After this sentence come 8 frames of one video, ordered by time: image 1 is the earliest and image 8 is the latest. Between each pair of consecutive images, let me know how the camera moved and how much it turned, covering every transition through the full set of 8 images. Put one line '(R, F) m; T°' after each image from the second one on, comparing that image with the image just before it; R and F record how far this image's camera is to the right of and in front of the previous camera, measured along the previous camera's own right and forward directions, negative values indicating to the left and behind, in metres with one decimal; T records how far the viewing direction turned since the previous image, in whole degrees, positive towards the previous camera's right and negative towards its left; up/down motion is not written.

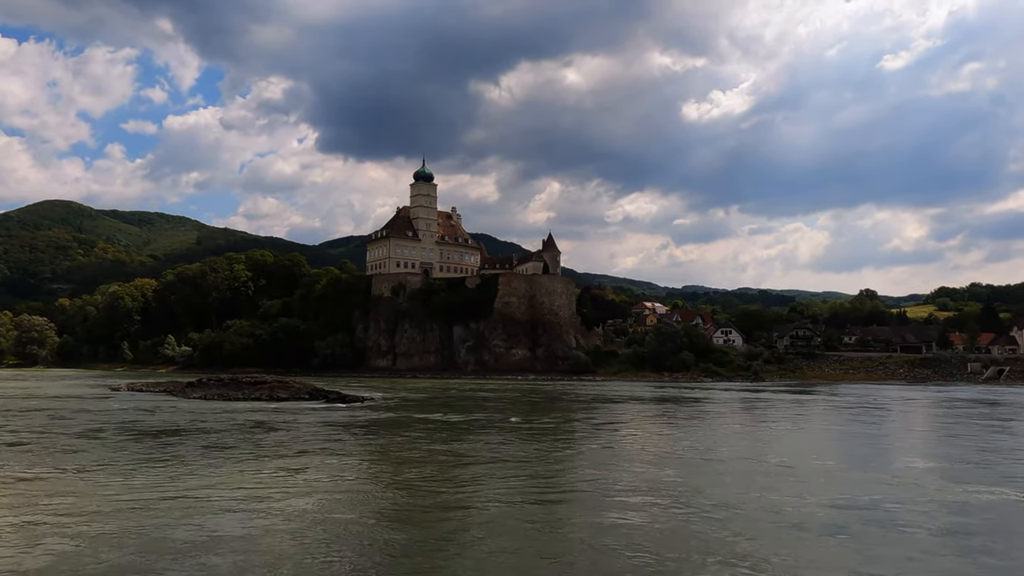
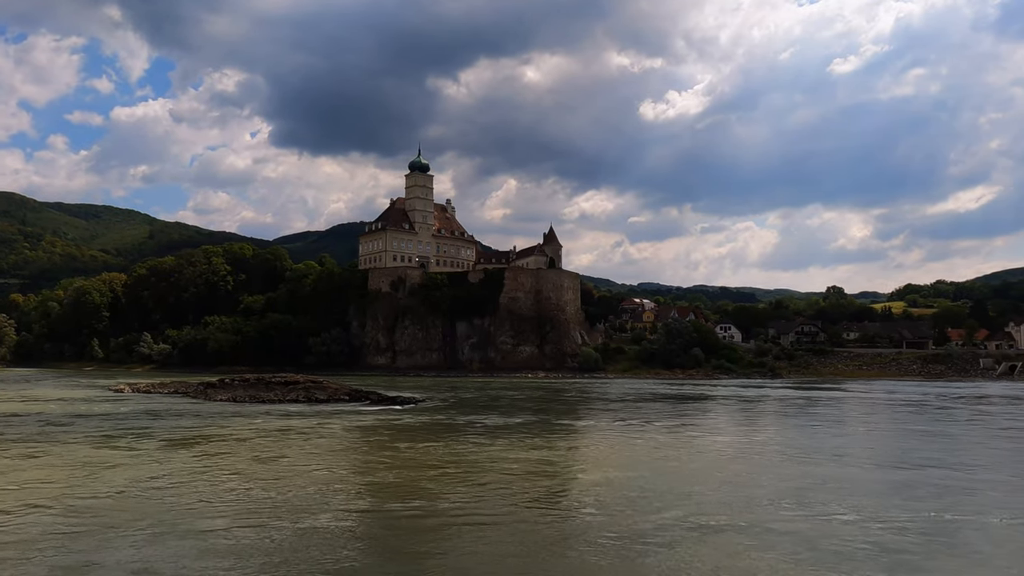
(-3.8, +2.2) m; +3°
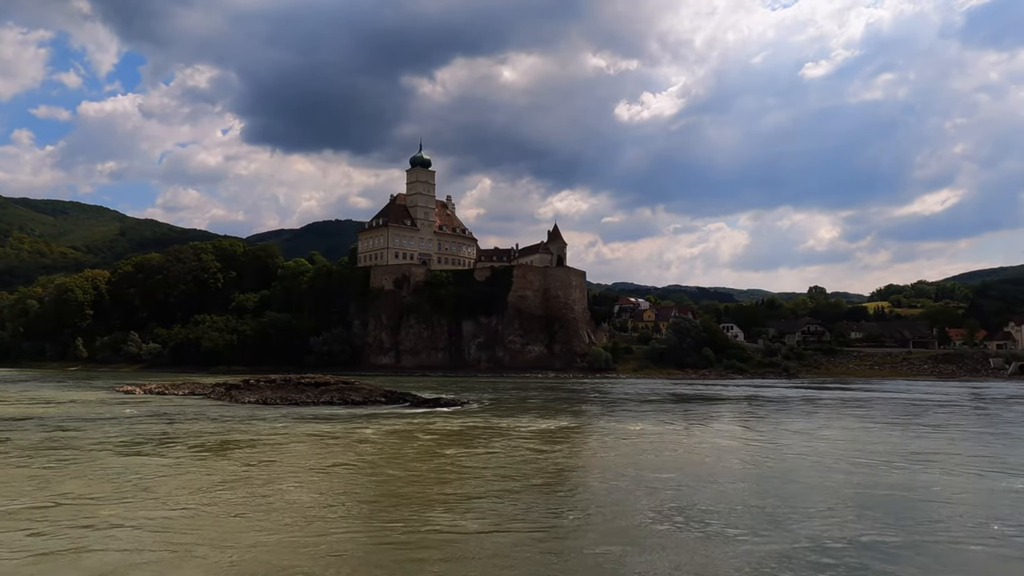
(-2.6, +1.3) m; +2°
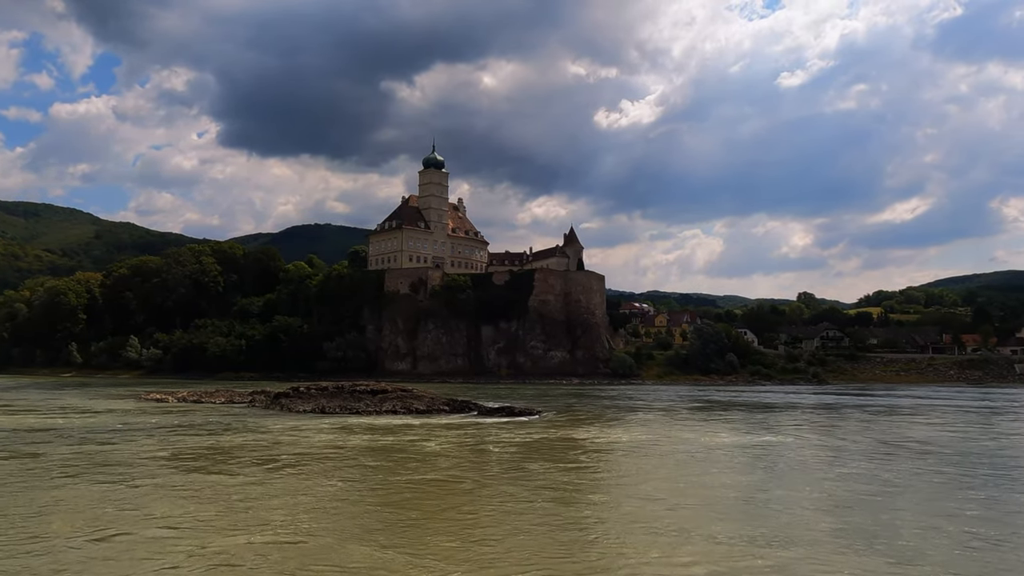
(-3.2, +1.4) m; +2°
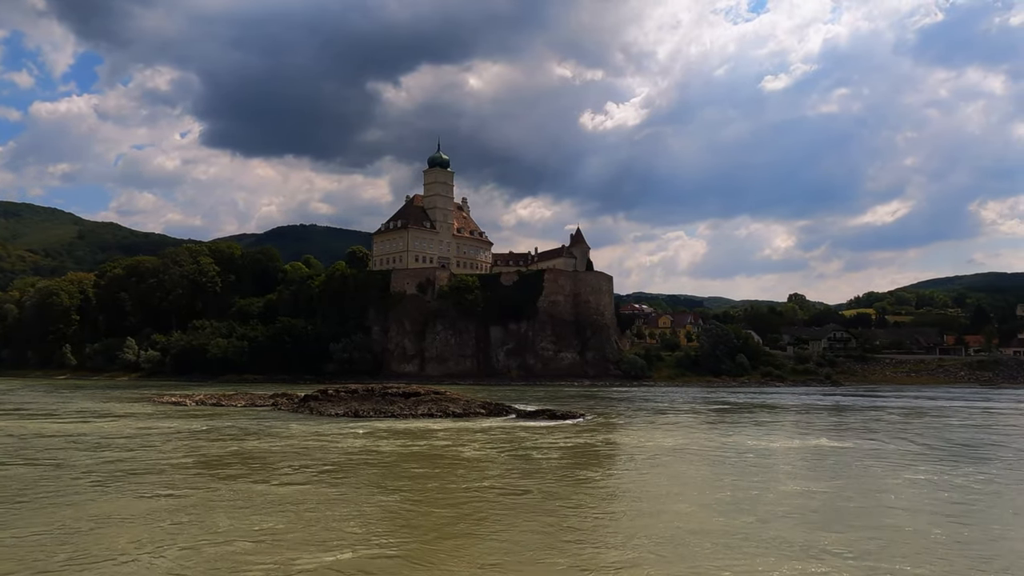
(-1.8, +0.7) m; +1°
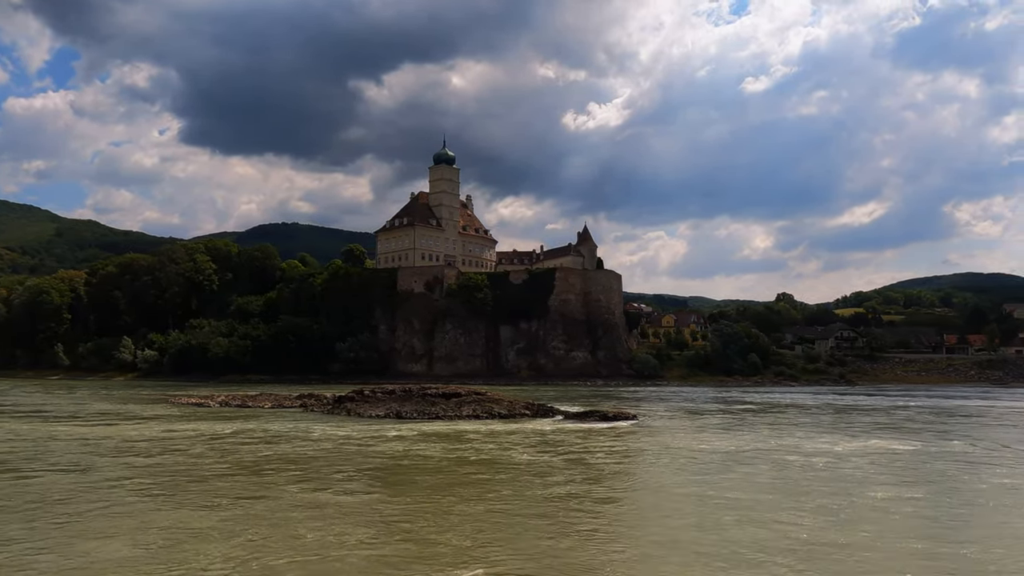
(-2.1, +0.8) m; +1°
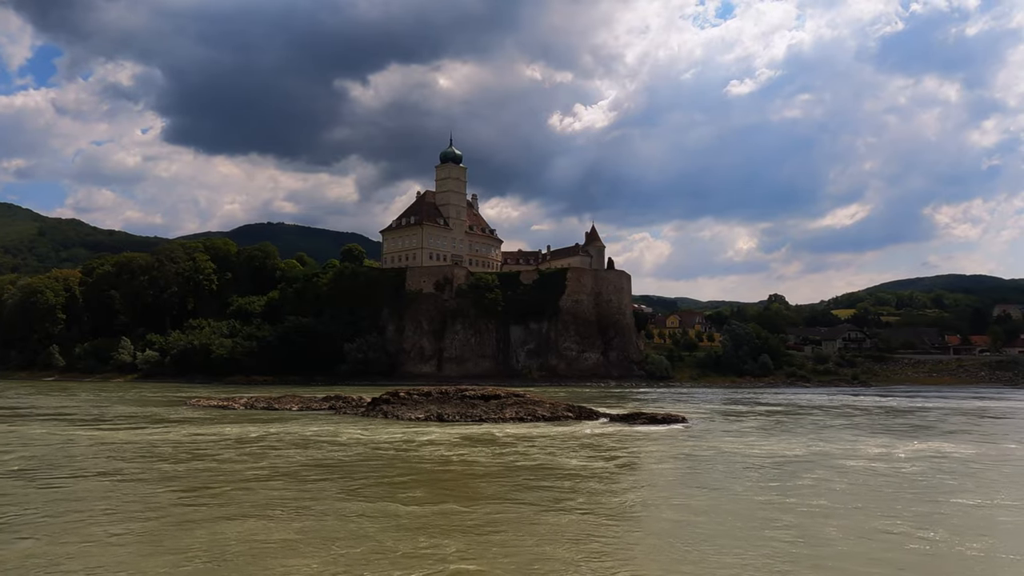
(-1.8, +0.6) m; +1°
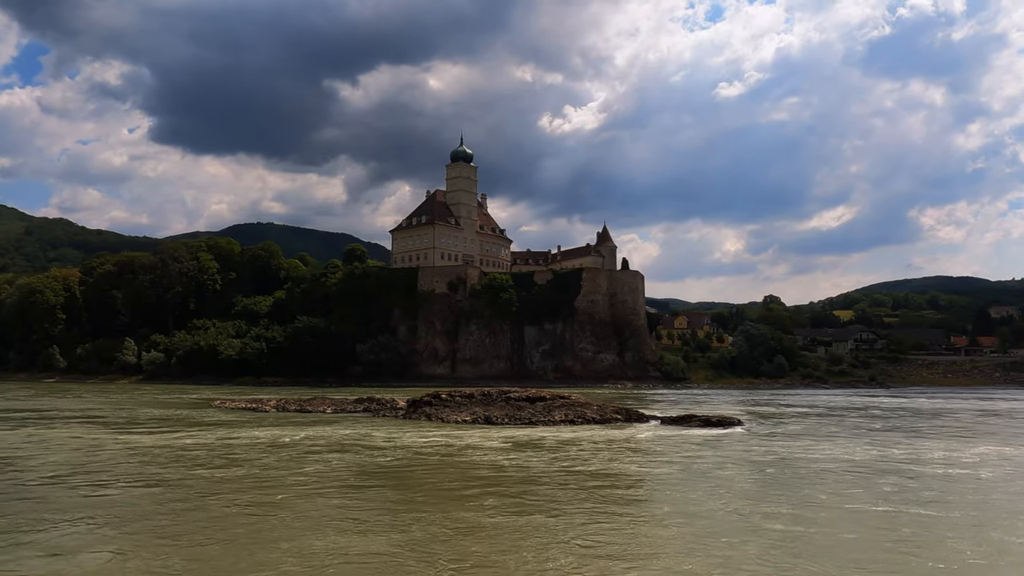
(-1.8, +0.6) m; +1°
